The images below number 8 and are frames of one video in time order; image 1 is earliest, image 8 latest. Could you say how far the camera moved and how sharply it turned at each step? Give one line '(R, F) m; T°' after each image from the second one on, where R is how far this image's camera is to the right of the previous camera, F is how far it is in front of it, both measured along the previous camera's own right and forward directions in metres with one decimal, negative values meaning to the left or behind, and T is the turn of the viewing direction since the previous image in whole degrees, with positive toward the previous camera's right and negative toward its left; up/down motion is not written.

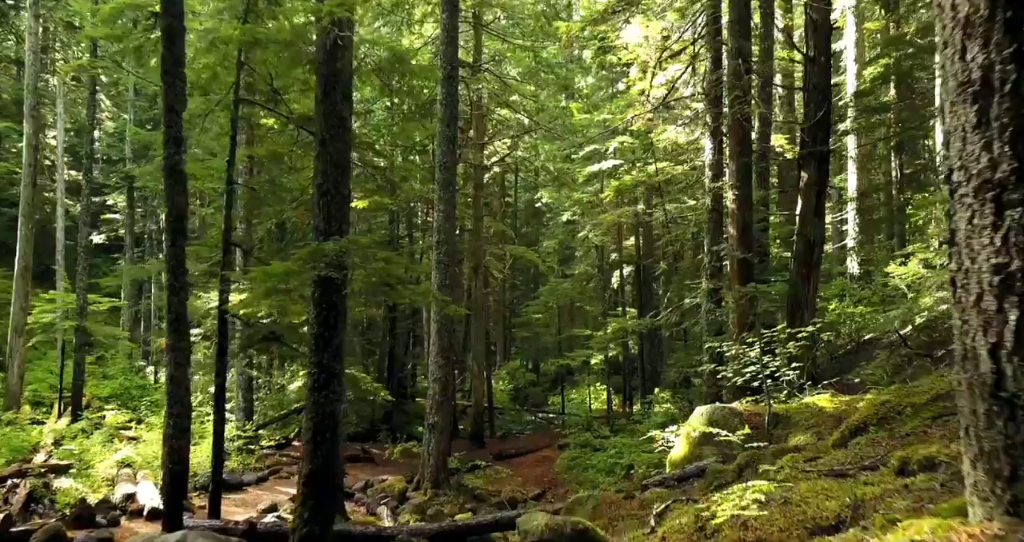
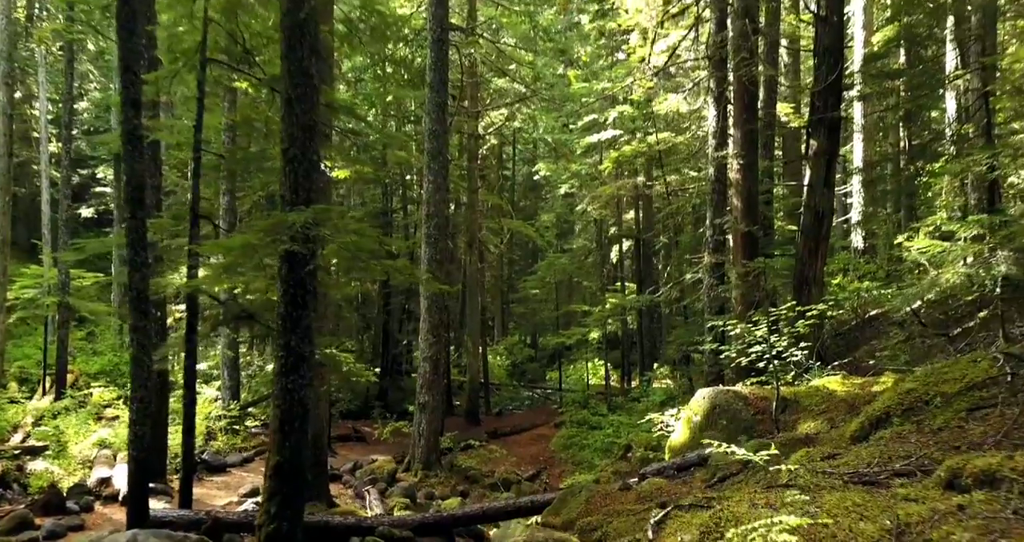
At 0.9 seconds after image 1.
(+0.1, +0.6) m; 0°
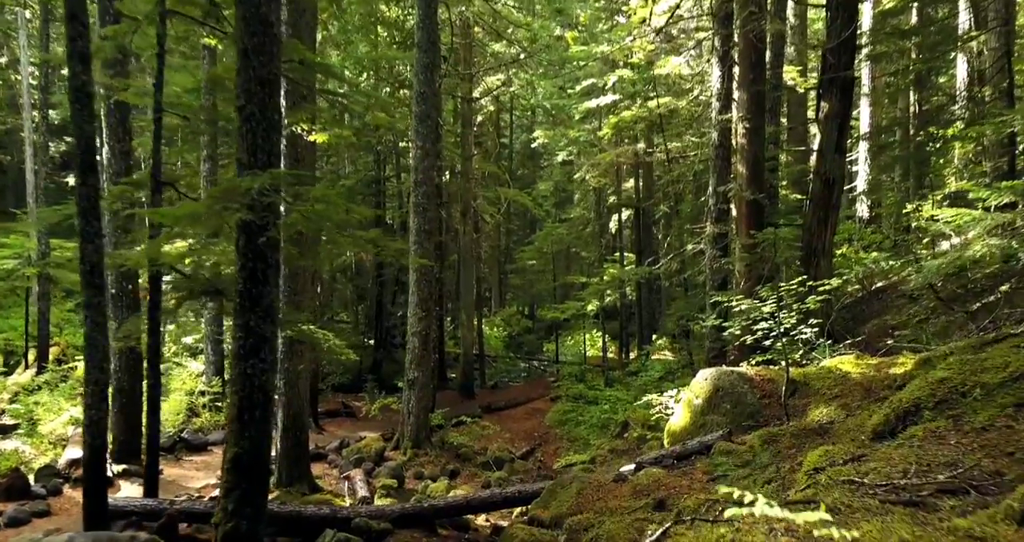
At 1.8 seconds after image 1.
(+0.1, +0.6) m; 0°
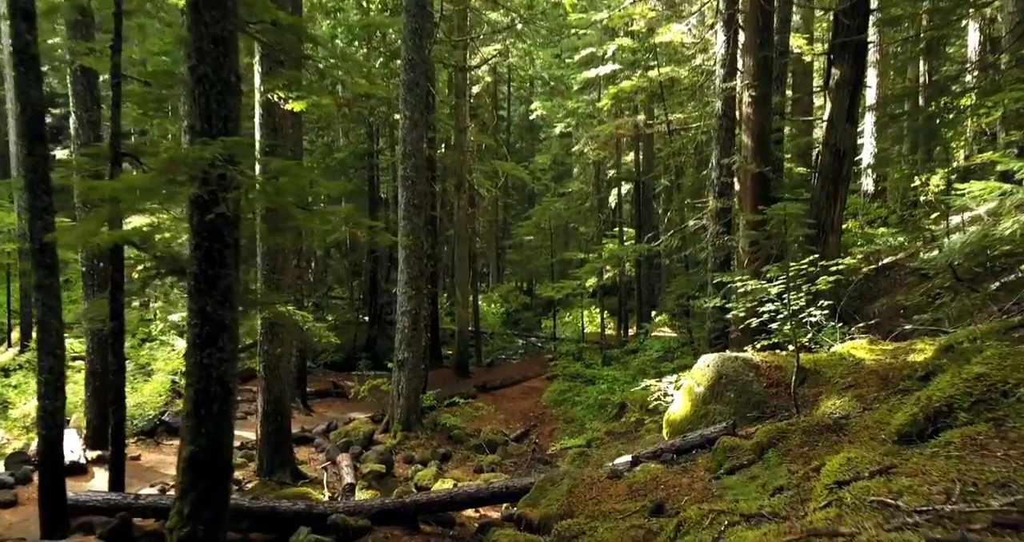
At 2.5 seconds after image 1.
(+0.1, +0.5) m; 0°
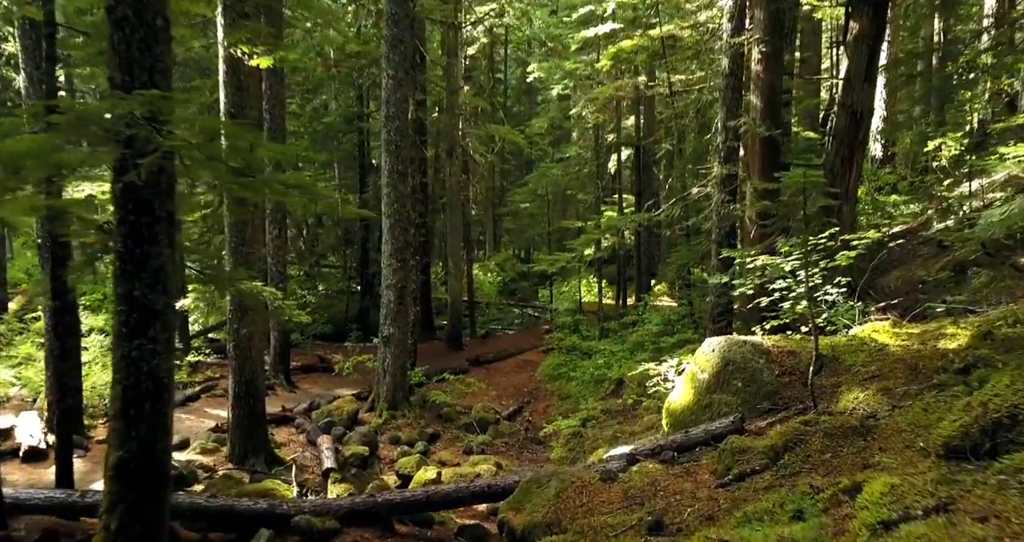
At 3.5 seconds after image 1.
(+0.1, +0.7) m; 0°
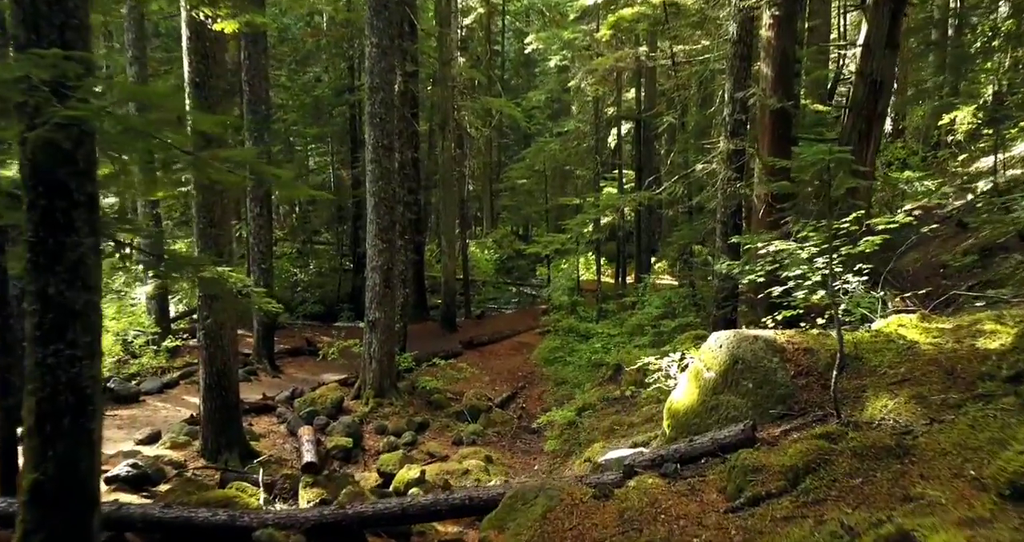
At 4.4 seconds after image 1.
(+0.1, +0.6) m; 0°
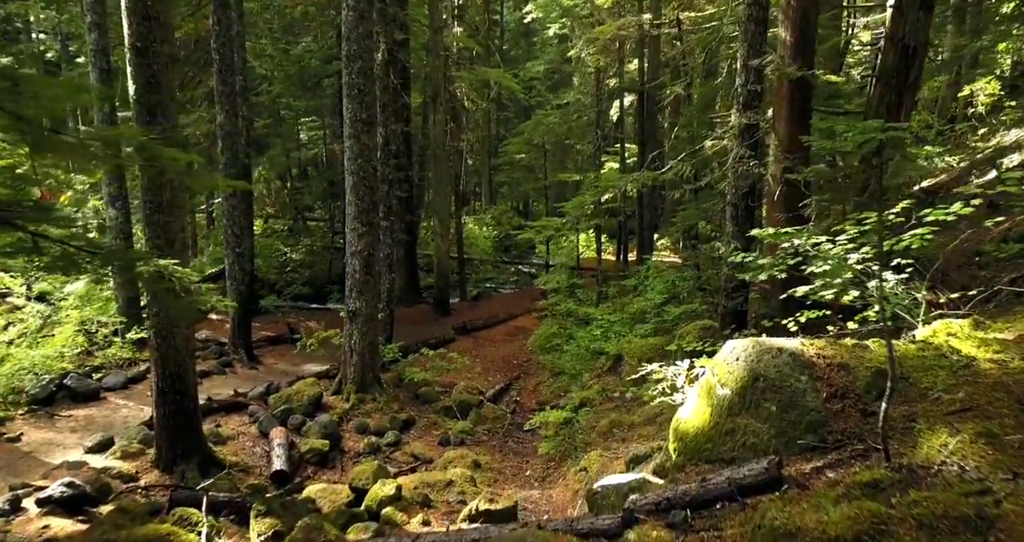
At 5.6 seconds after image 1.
(+0.1, +0.8) m; 0°
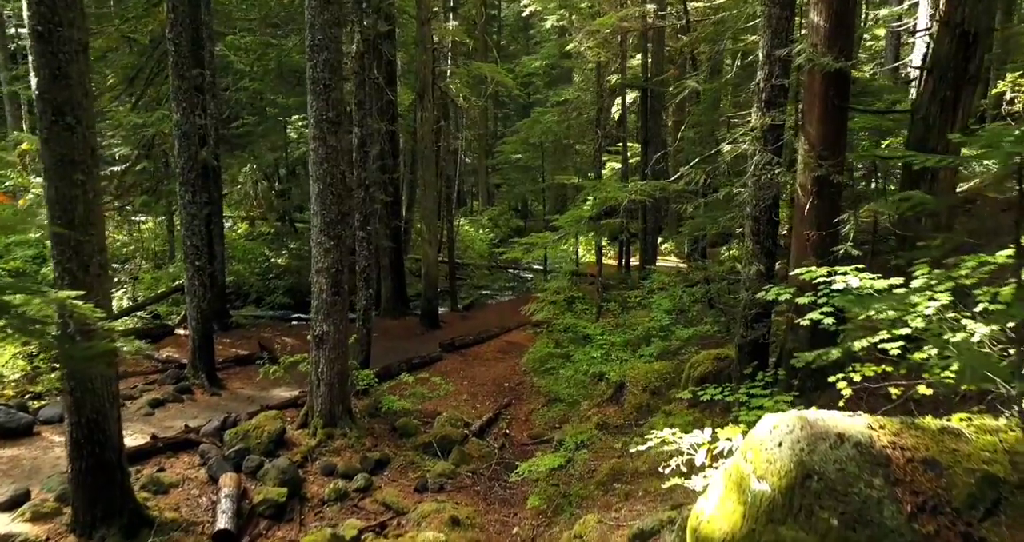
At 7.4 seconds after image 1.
(+0.2, +1.1) m; 0°
